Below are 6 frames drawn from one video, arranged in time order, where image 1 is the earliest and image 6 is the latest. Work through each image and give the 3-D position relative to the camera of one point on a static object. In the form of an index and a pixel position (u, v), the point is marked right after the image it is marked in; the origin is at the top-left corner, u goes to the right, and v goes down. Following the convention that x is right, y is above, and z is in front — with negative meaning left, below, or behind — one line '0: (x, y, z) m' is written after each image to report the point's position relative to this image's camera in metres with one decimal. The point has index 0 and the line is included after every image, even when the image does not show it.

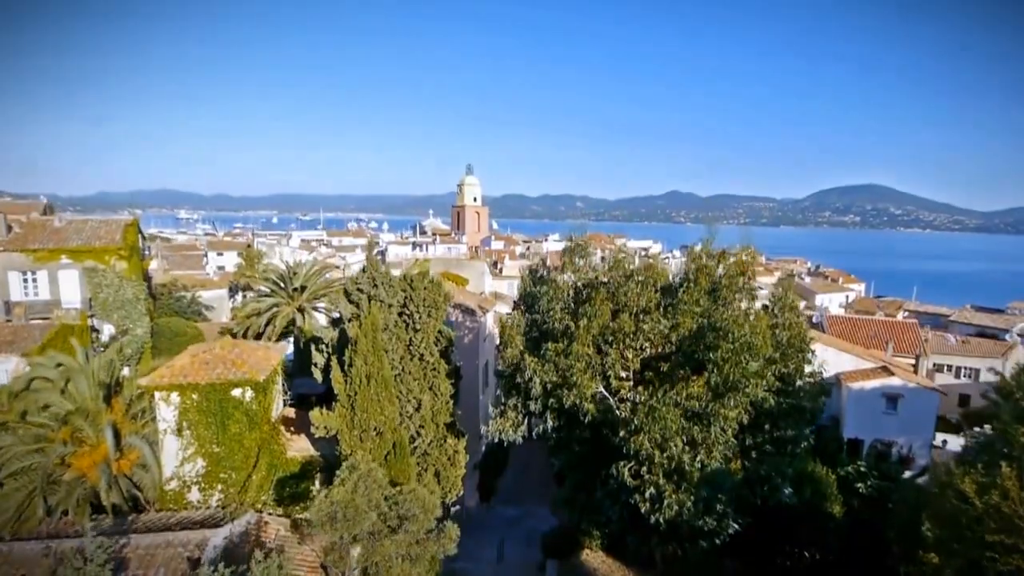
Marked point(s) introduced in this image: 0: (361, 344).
0: (-2.5, -0.9, +9.9) m
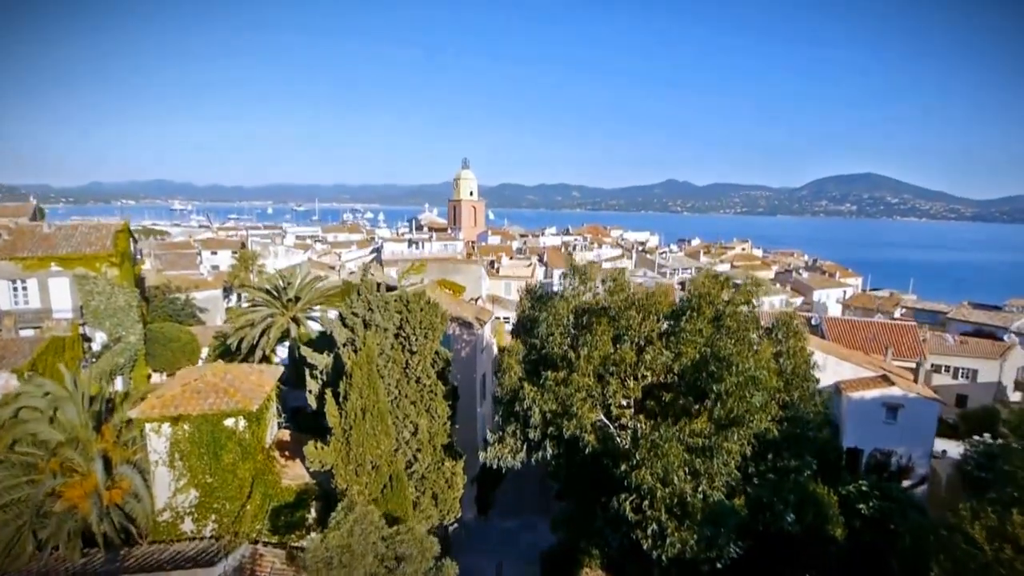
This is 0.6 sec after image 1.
0: (-2.5, -1.4, +9.6) m
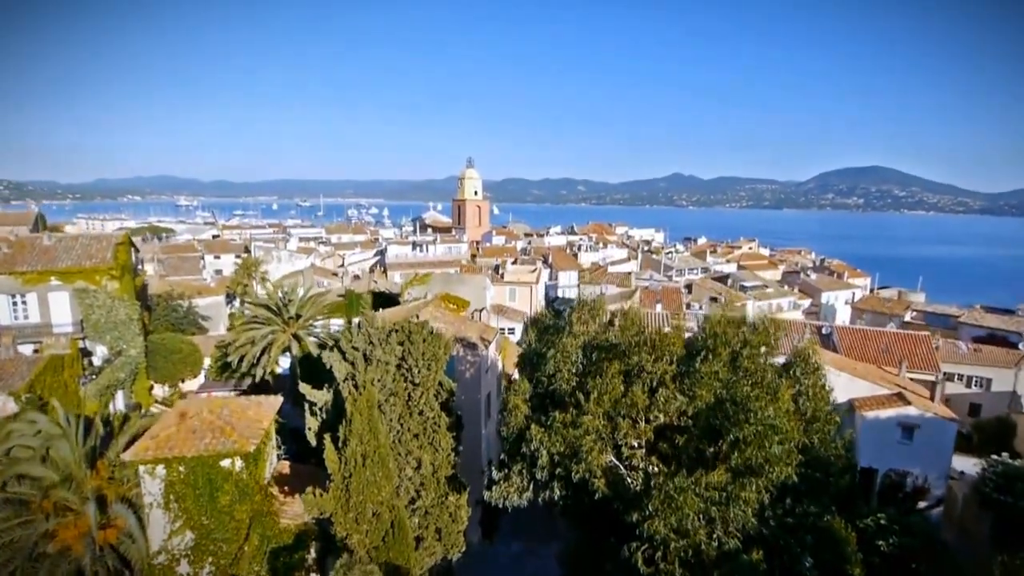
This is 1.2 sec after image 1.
0: (-2.4, -2.1, +9.3) m
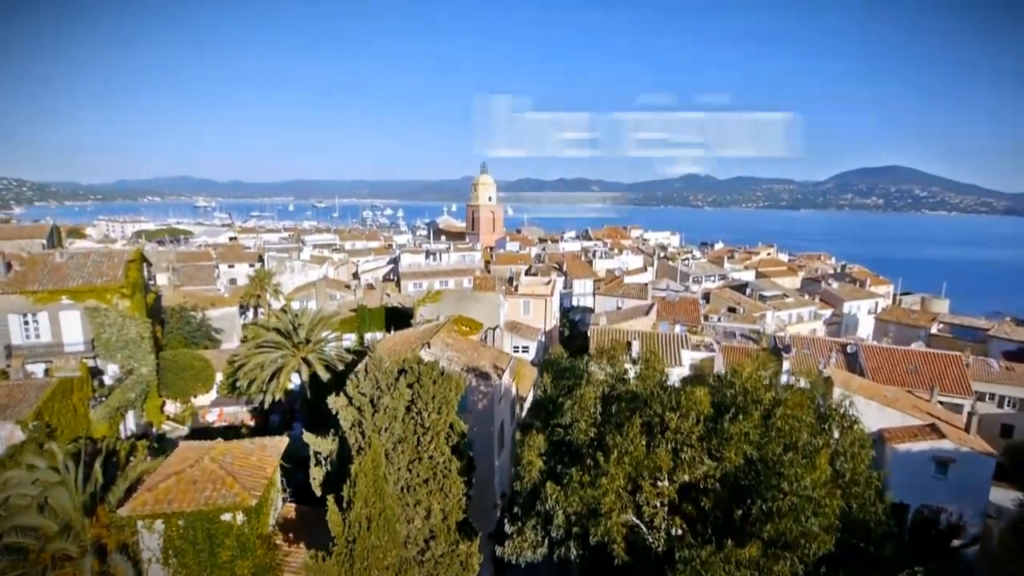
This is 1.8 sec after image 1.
0: (-2.2, -2.8, +8.7) m
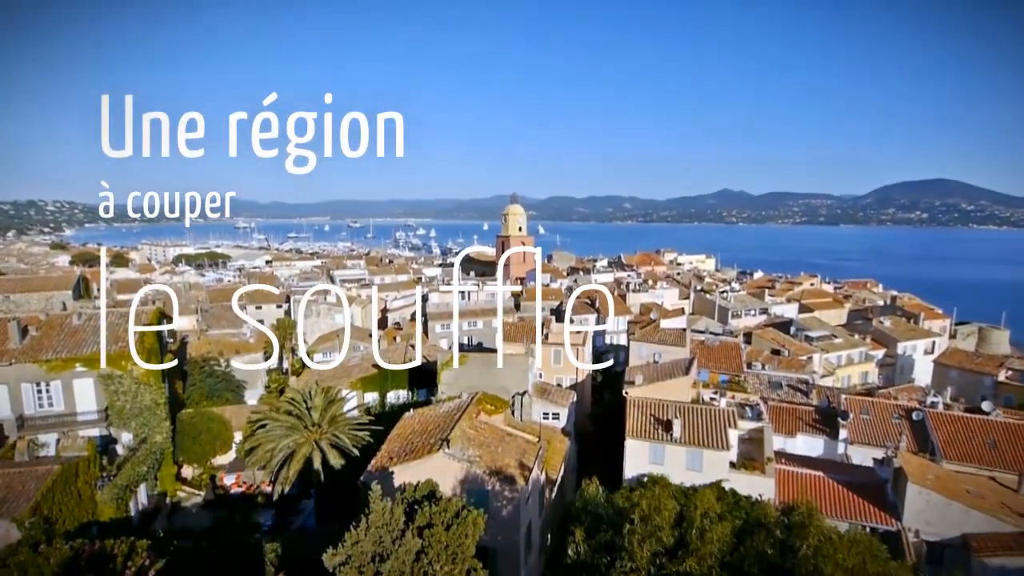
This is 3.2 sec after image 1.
0: (-1.9, -4.9, +7.1) m
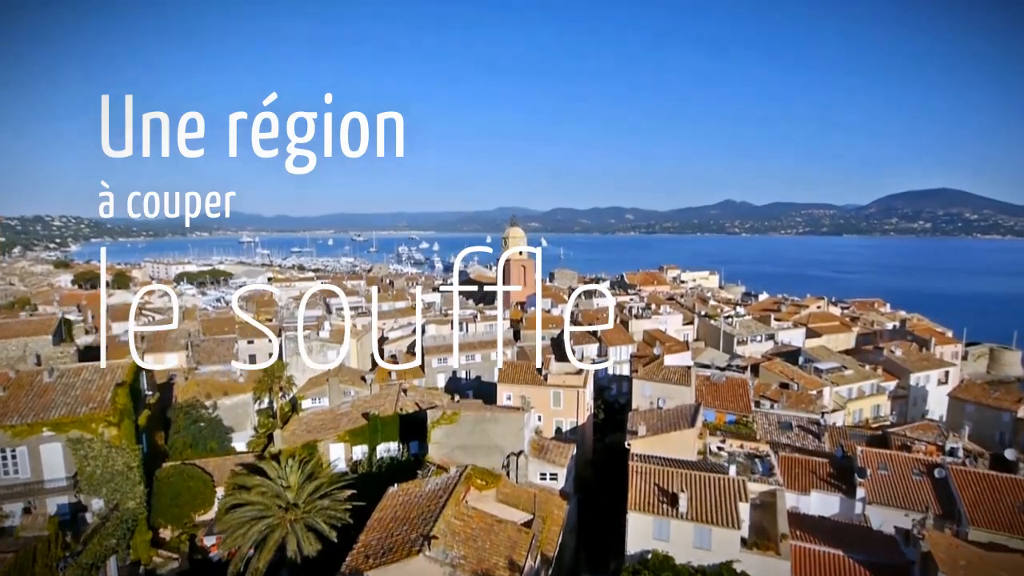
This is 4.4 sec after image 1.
0: (-2.2, -6.6, +5.7) m
